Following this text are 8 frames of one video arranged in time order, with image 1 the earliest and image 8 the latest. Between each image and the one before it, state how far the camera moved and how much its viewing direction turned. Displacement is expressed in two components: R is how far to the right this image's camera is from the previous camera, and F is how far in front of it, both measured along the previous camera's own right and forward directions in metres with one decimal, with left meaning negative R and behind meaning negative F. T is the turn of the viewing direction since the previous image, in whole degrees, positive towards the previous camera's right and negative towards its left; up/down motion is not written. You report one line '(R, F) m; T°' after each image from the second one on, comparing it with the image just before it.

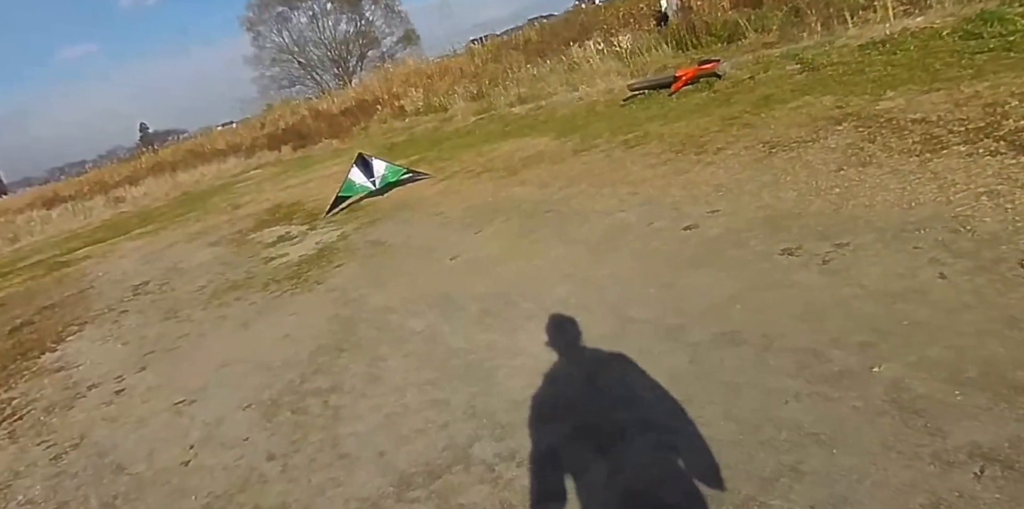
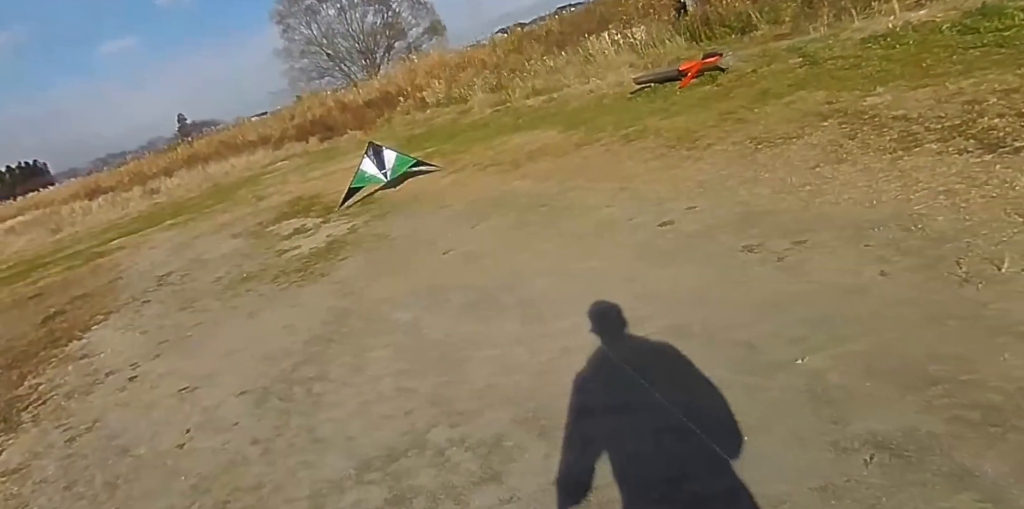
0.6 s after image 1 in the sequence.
(+0.4, -0.2) m; -2°
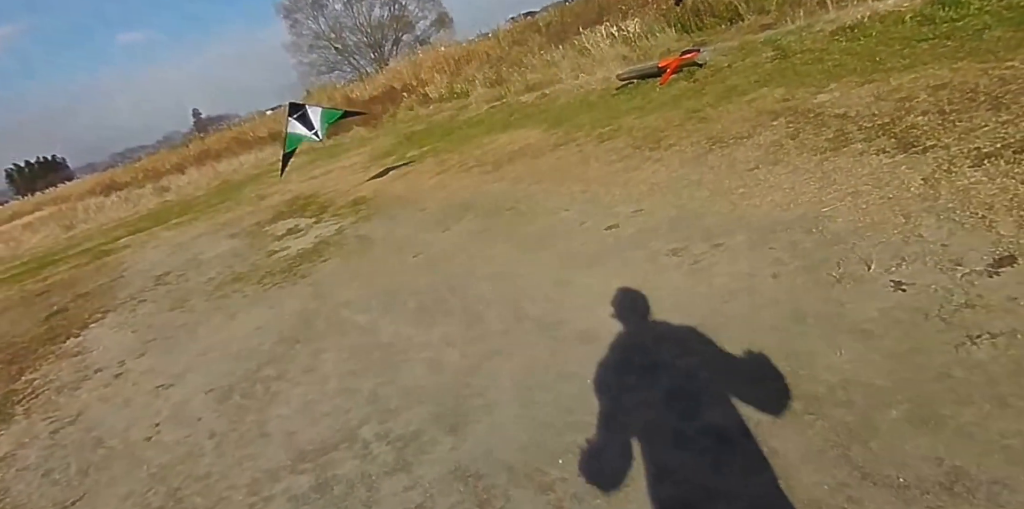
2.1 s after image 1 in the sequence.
(+0.5, -0.3) m; -1°
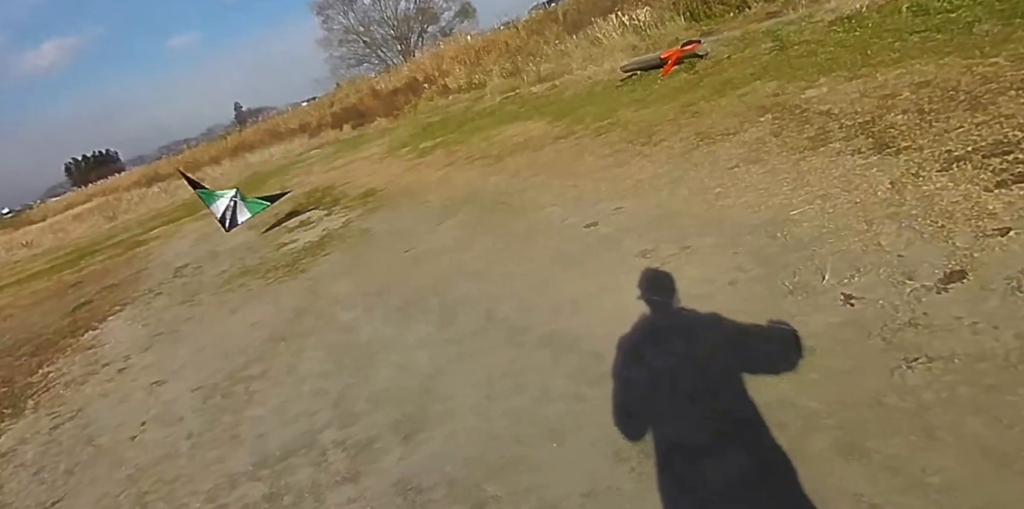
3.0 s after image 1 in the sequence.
(+0.4, 0.0) m; -2°
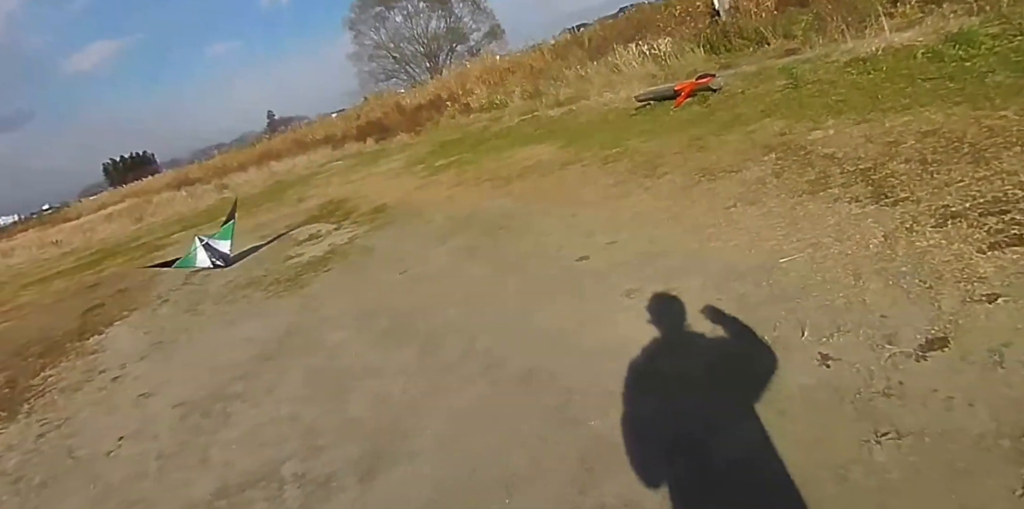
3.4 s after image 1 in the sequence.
(+0.2, +0.1) m; -2°
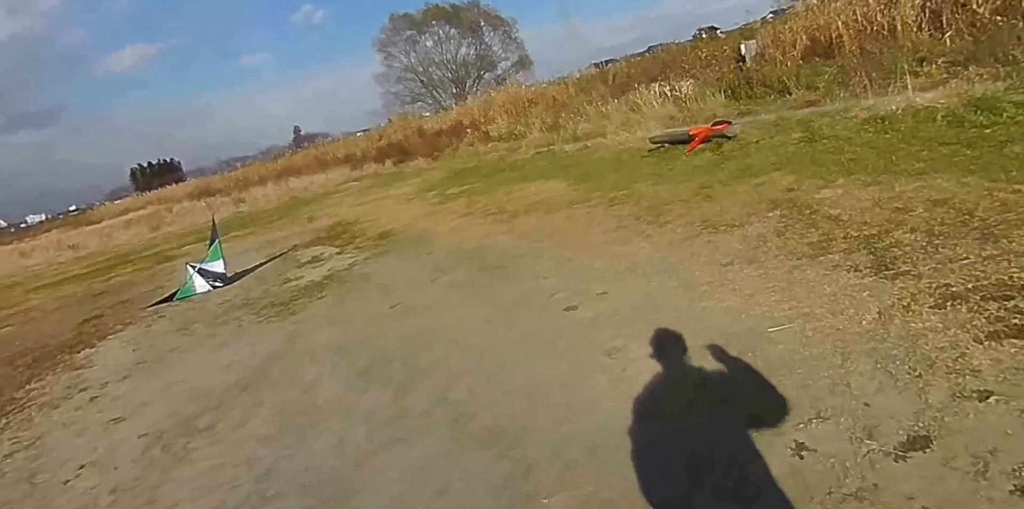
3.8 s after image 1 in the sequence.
(+0.2, +0.2) m; -1°
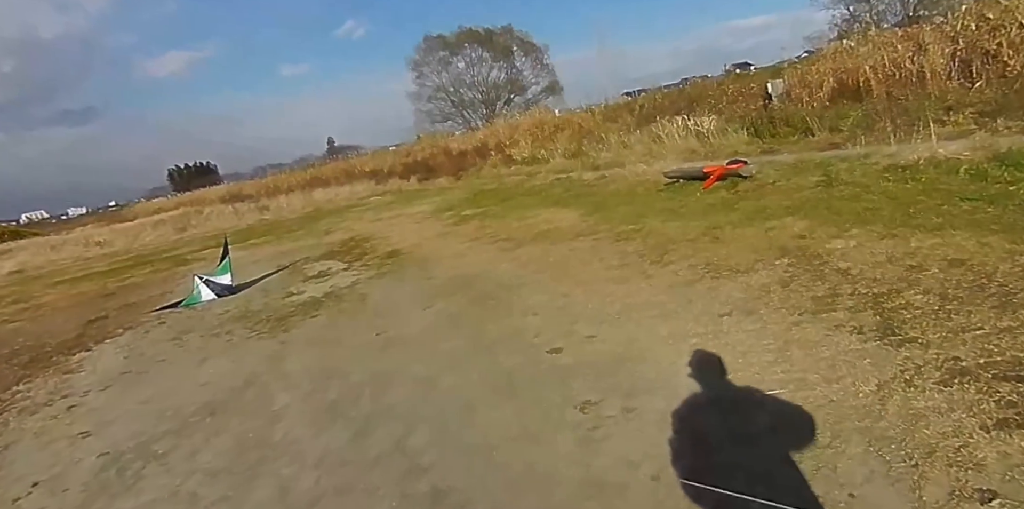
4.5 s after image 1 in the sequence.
(+0.3, +0.3) m; -2°
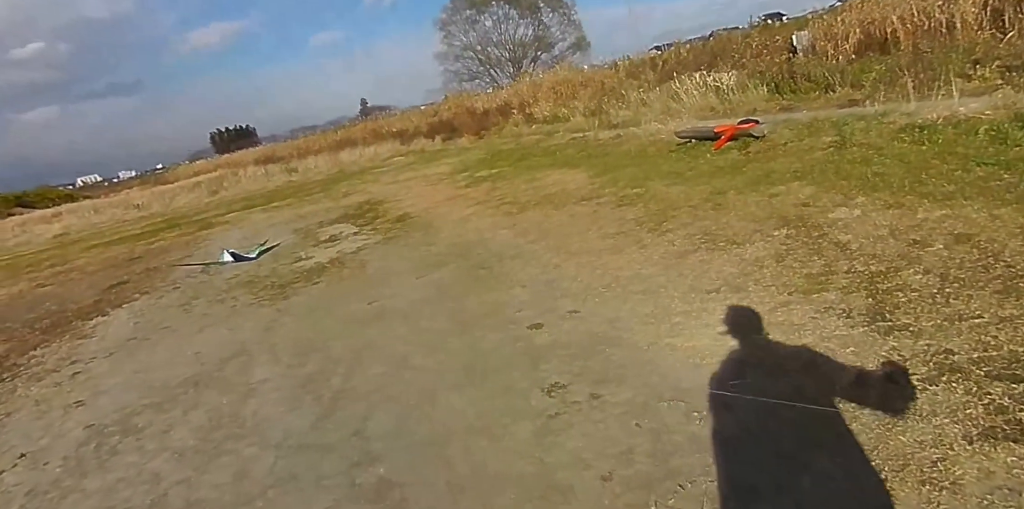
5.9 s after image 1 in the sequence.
(+0.4, +0.2) m; -2°
